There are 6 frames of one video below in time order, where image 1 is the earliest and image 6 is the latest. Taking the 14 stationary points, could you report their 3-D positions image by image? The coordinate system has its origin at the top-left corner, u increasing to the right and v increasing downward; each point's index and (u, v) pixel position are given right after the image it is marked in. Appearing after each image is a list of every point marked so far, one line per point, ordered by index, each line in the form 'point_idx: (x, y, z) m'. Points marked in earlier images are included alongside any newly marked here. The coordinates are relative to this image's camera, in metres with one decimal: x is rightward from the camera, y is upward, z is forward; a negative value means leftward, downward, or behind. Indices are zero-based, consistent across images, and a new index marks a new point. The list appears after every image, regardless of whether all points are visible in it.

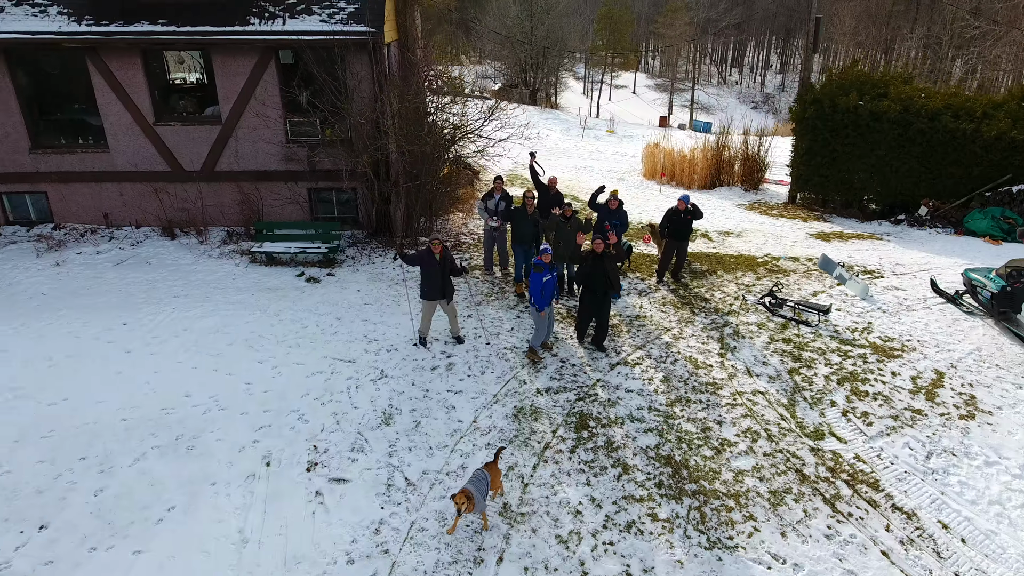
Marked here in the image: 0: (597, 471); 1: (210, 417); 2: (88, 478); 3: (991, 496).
0: (+0.4, -0.8, +4.4) m
1: (-1.4, -0.6, +4.6) m
2: (-1.8, -0.8, +4.1) m
3: (+2.1, -0.9, +4.3) m
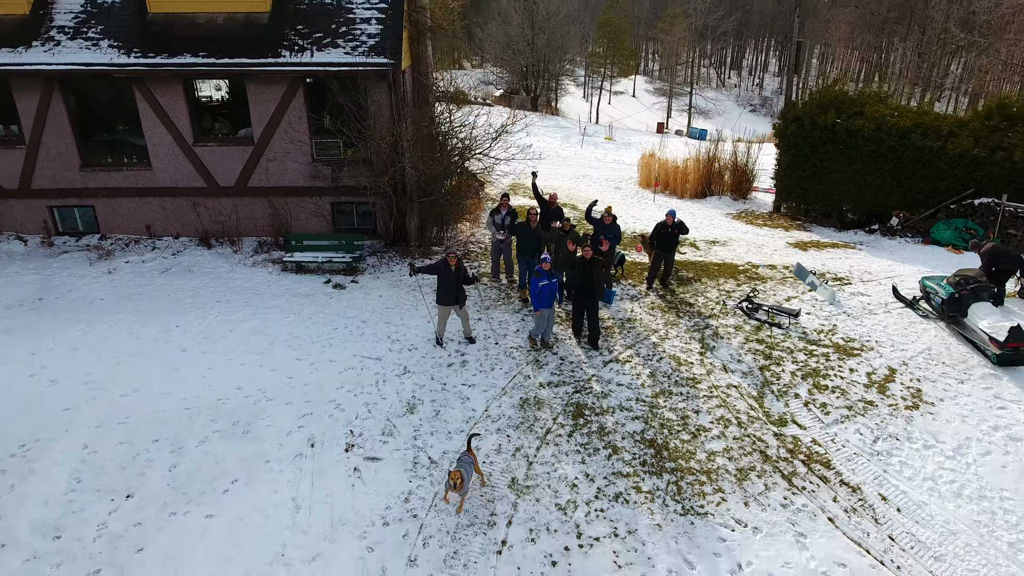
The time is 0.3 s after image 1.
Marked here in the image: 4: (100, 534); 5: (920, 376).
0: (+0.4, -0.8, +5.1) m
1: (-1.4, -0.6, +5.4) m
2: (-1.7, -0.8, +4.9) m
3: (+2.2, -0.9, +5.1) m
4: (-1.8, -1.1, +4.4) m
5: (+2.5, -0.5, +6.0) m
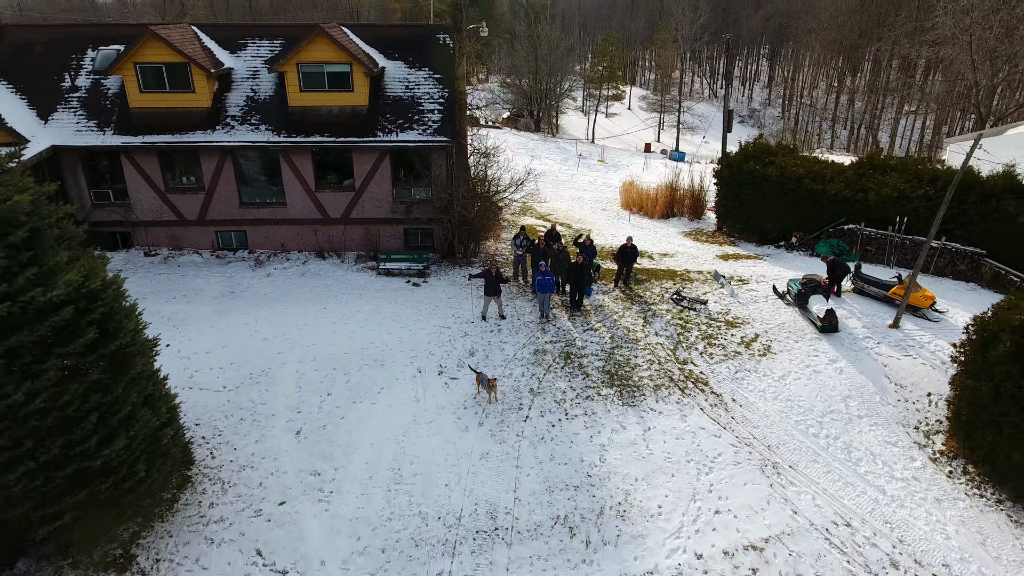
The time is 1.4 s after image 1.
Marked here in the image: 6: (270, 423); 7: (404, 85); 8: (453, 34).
0: (+0.6, -0.8, +9.1) m
1: (-1.2, -0.6, +9.4) m
2: (-1.6, -0.8, +8.9) m
3: (+2.3, -0.9, +9.1) m
4: (-1.6, -1.0, +8.4) m
5: (+2.7, -0.5, +10.0) m
6: (-2.0, -1.1, +8.2) m
7: (-1.3, +2.5, +12.2) m
8: (-0.7, +3.3, +12.9) m
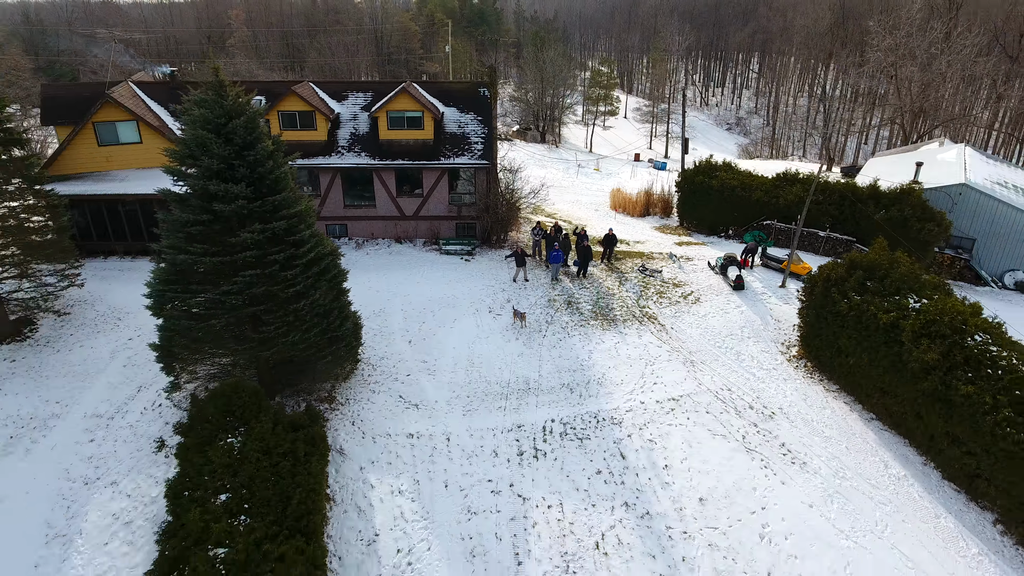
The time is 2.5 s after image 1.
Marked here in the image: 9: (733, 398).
0: (+0.9, -0.4, +14.6) m
1: (-0.9, -0.2, +14.8) m
2: (-1.2, -0.4, +14.3) m
3: (+2.7, -0.5, +14.5) m
4: (-1.3, -0.6, +13.8) m
5: (+3.0, -0.1, +15.4) m
6: (-1.7, -0.6, +13.6) m
7: (-1.0, +3.0, +17.6) m
8: (-0.4, +3.8, +18.3) m
9: (+2.8, -1.4, +12.5) m
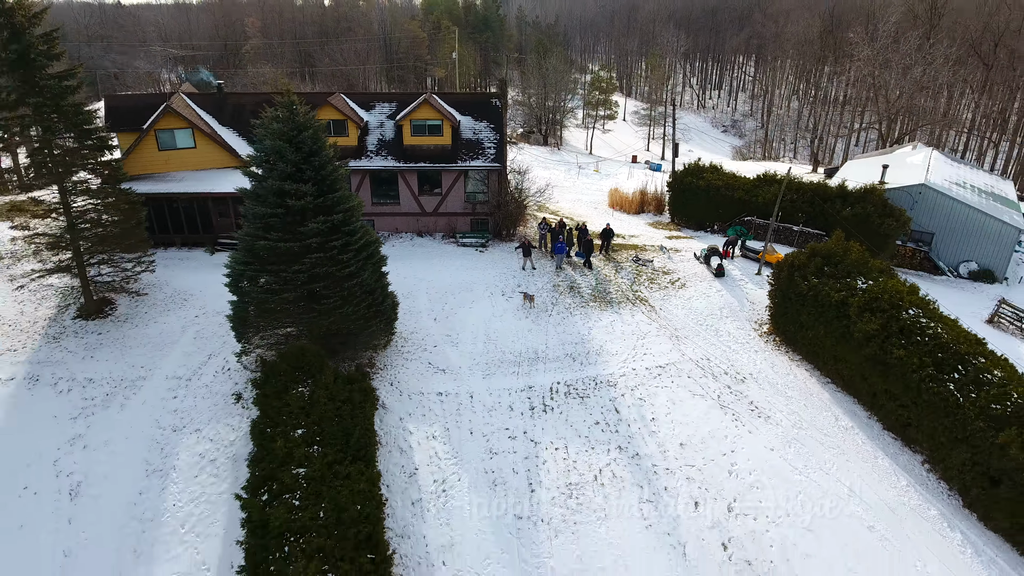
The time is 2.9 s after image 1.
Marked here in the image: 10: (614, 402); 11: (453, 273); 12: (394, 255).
0: (+1.1, -0.1, +16.8) m
1: (-0.7, +0.1, +17.0) m
2: (-1.1, -0.1, +16.5) m
3: (+2.8, -0.2, +16.7) m
4: (-1.1, -0.4, +16.0) m
5: (+3.2, +0.1, +17.6) m
6: (-1.5, -0.4, +15.8) m
7: (-0.8, +3.2, +19.8) m
8: (-0.2, +4.0, +20.5) m
9: (+3.0, -1.2, +14.7) m
10: (+1.4, -1.6, +13.5) m
11: (-1.1, +0.3, +17.6) m
12: (-2.2, +0.6, +18.4) m
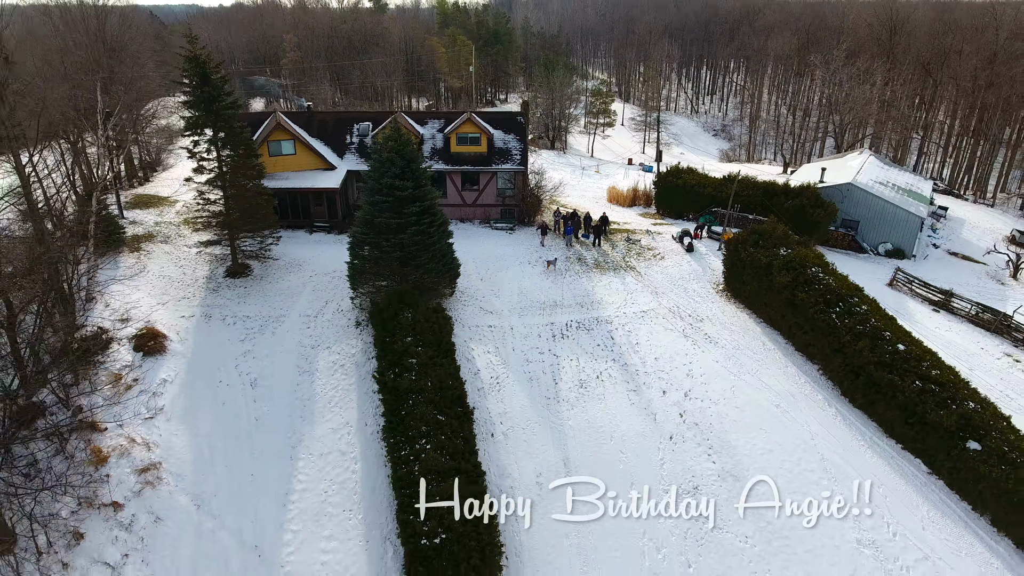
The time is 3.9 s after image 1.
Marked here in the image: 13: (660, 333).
0: (+1.7, +0.6, +22.8) m
1: (-0.1, +0.8, +23.0) m
2: (-0.5, +0.6, +22.5) m
3: (+3.4, +0.4, +22.7) m
4: (-0.6, +0.3, +22.0) m
5: (+3.8, +0.8, +23.6) m
6: (-0.9, +0.3, +21.8) m
7: (-0.3, +3.9, +25.8) m
8: (+0.3, +4.7, +26.5) m
9: (+3.6, -0.5, +20.7) m
10: (+2.0, -0.9, +19.5) m
11: (-0.5, +1.0, +23.6) m
12: (-1.7, +1.3, +24.4) m
13: (+3.0, -0.9, +19.6) m
